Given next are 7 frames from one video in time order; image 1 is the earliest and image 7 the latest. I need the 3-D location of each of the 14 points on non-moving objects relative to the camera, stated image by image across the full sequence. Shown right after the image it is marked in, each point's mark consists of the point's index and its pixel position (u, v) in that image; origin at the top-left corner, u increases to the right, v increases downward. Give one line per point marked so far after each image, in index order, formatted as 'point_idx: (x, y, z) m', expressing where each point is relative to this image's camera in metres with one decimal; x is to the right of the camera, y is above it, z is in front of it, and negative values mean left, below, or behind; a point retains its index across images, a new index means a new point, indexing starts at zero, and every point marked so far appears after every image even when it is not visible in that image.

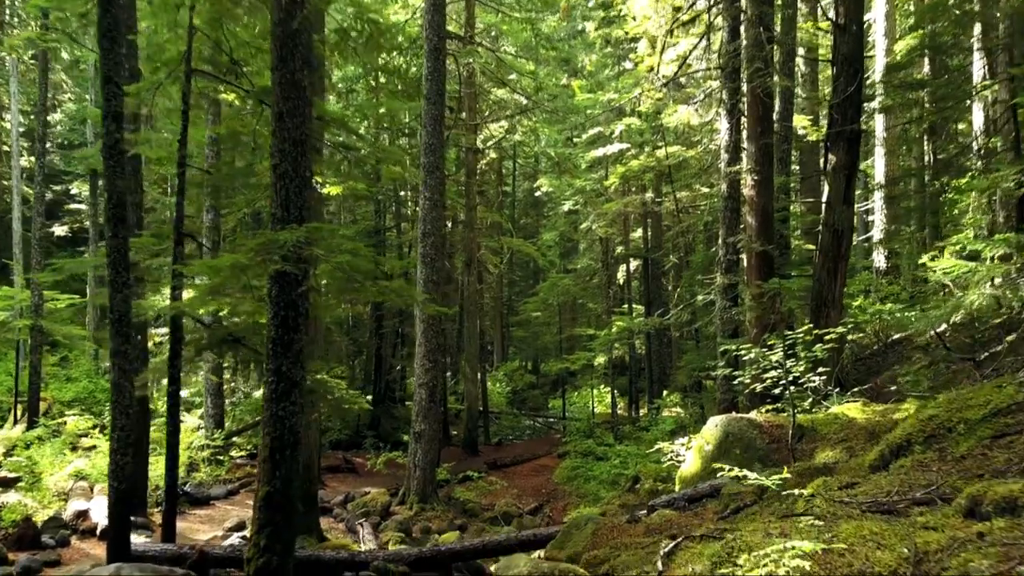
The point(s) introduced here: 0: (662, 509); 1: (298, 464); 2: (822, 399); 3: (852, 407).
0: (+1.2, -1.8, +6.2) m
1: (-1.5, -1.3, +5.6) m
2: (+3.2, -1.1, +7.9) m
3: (+3.1, -1.1, +7.1) m
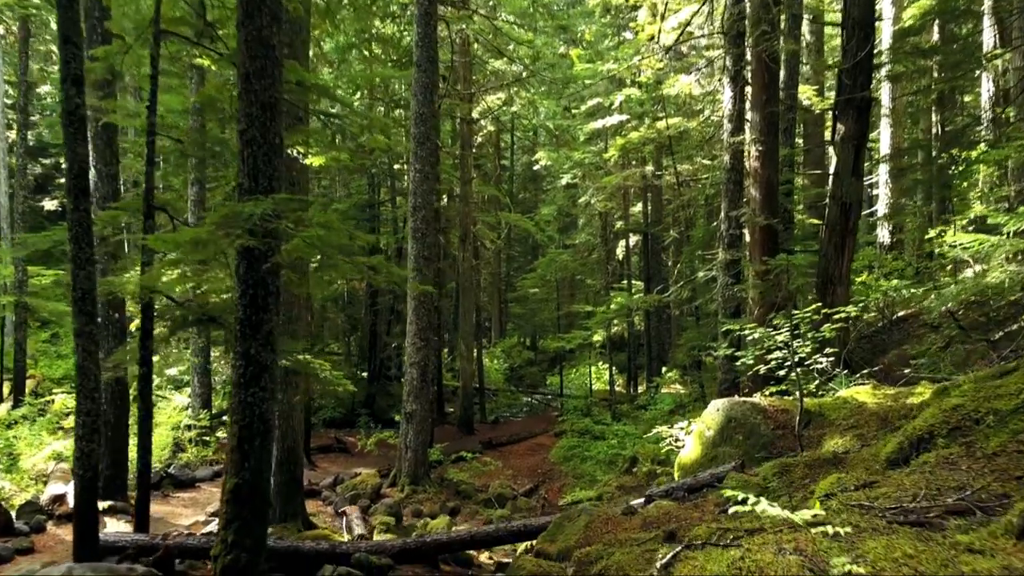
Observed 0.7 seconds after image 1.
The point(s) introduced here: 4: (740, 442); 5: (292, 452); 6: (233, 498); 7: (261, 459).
0: (+1.1, -1.6, +5.8) m
1: (-1.6, -1.1, +5.2) m
2: (+3.1, -0.9, +7.5) m
3: (+3.0, -0.9, +6.7) m
4: (+1.9, -1.3, +6.4) m
5: (-2.6, -1.9, +9.1) m
6: (-1.8, -1.4, +5.0) m
7: (-1.6, -1.1, +5.0) m
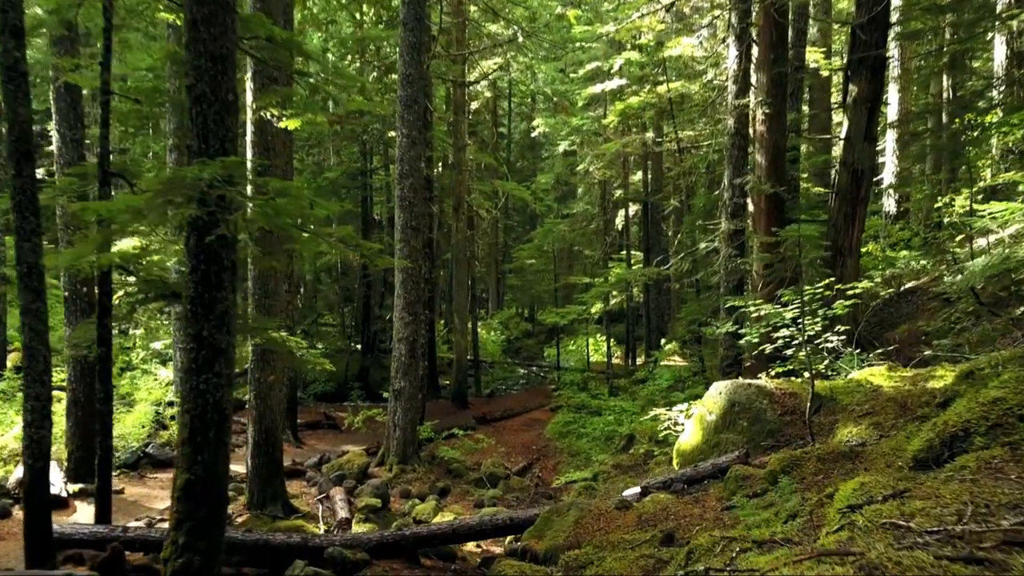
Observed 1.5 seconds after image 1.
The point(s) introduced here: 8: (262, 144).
0: (+1.0, -1.4, +5.4) m
1: (-1.7, -1.0, +4.7) m
2: (+3.0, -0.7, +7.0) m
3: (+2.9, -0.7, +6.2) m
4: (+1.8, -1.1, +5.9) m
5: (-2.7, -1.6, +8.6) m
6: (-1.9, -1.2, +4.5) m
7: (-1.7, -1.0, +4.5) m
8: (-2.7, +1.6, +8.5) m
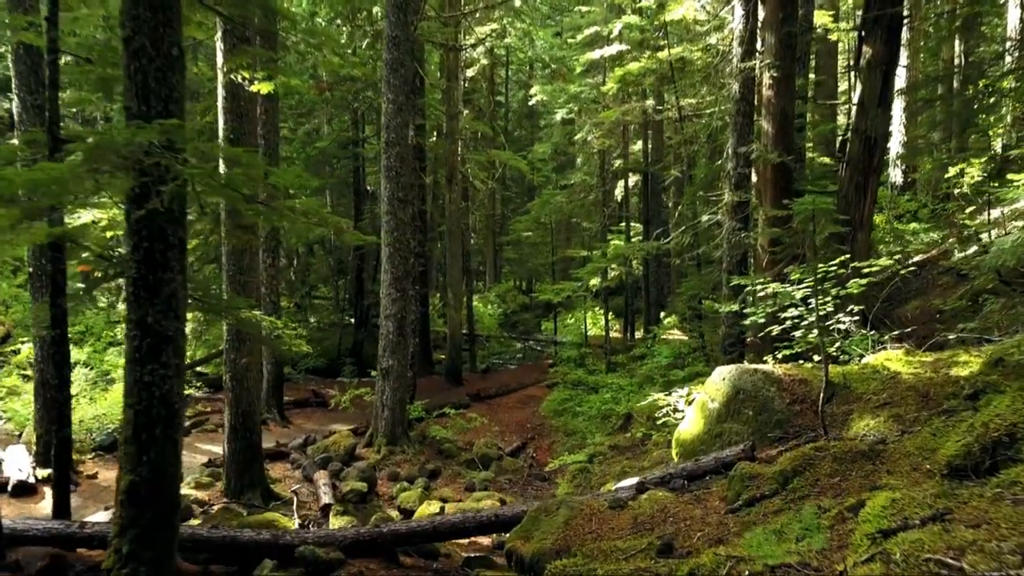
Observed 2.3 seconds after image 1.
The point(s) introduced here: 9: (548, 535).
0: (+0.9, -1.3, +4.9) m
1: (-1.8, -0.8, +4.3) m
2: (+2.9, -0.5, +6.5) m
3: (+2.8, -0.5, +5.7) m
4: (+1.7, -0.9, +5.4) m
5: (-2.8, -1.4, +8.2) m
6: (-2.0, -1.1, +4.1) m
7: (-1.8, -0.9, +4.1) m
8: (-2.8, +1.8, +8.0) m
9: (+0.2, -1.5, +4.7) m
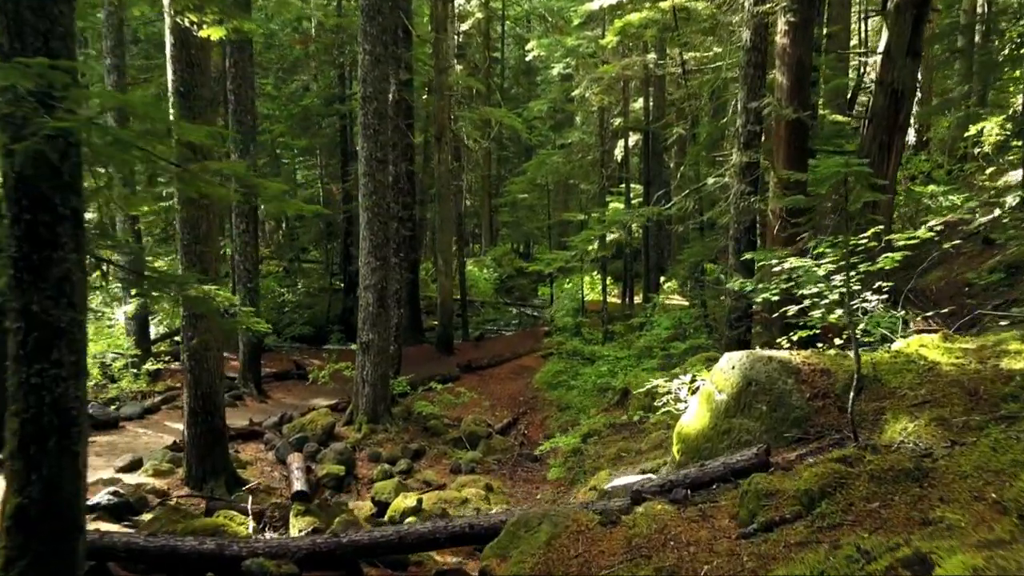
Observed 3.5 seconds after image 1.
0: (+0.8, -1.2, +4.2) m
1: (-2.0, -0.8, +3.5) m
2: (+2.7, -0.3, +5.8) m
3: (+2.7, -0.4, +5.0) m
4: (+1.5, -0.8, +4.7) m
5: (-2.9, -1.1, +7.5) m
6: (-2.2, -1.0, +3.4) m
7: (-2.0, -0.8, +3.4) m
8: (-3.0, +2.1, +7.1) m
9: (+0.1, -1.4, +4.0) m
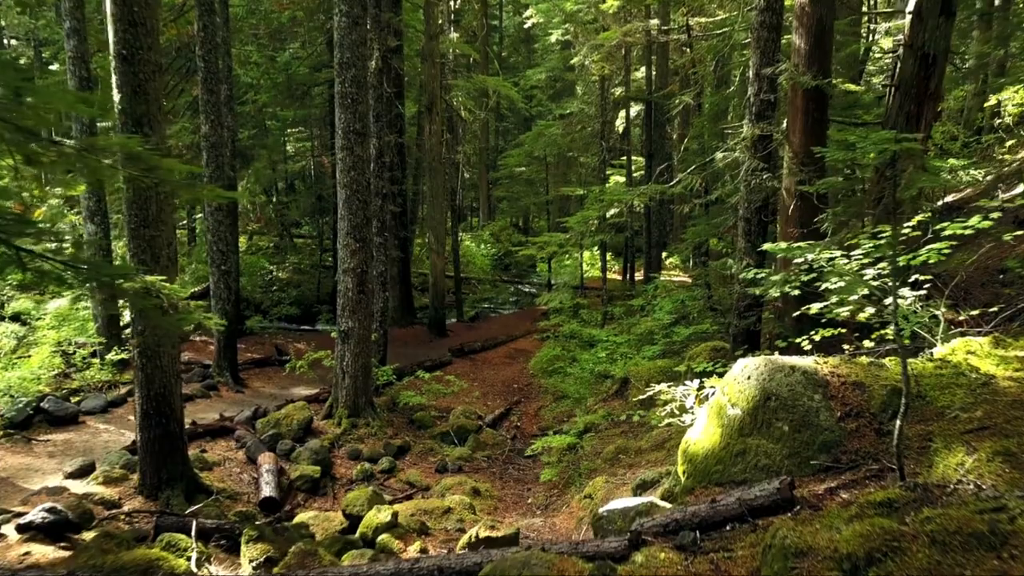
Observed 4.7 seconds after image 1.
0: (+0.6, -1.2, +3.5) m
1: (-2.1, -0.8, +2.8) m
2: (+2.6, -0.2, +5.0) m
3: (+2.5, -0.3, +4.2) m
4: (+1.4, -0.8, +4.0) m
5: (-3.1, -1.0, +6.8) m
6: (-2.3, -1.1, +2.7) m
7: (-2.1, -0.8, +2.6) m
8: (-3.1, +2.2, +6.3) m
9: (0.0, -1.4, +3.3) m
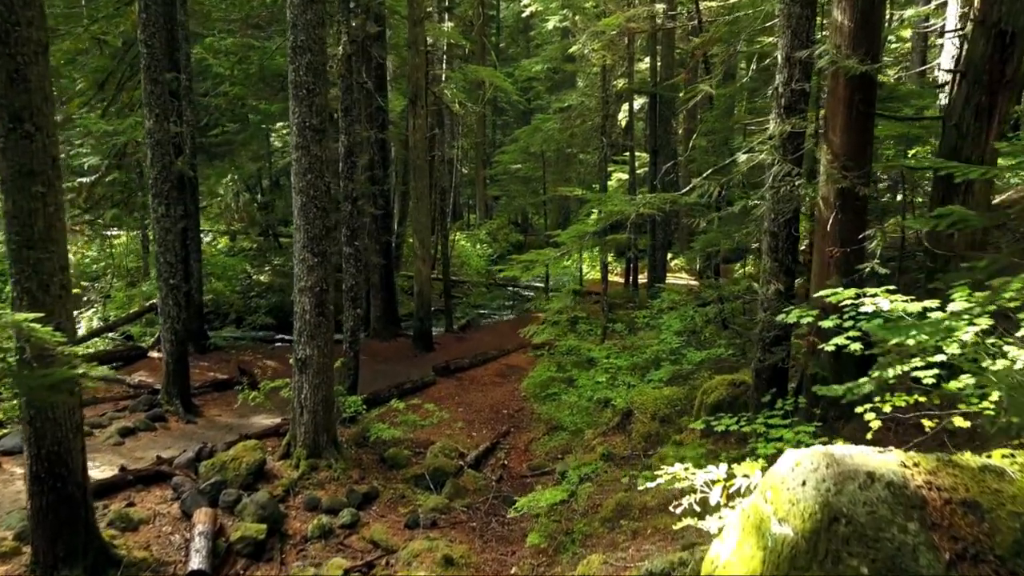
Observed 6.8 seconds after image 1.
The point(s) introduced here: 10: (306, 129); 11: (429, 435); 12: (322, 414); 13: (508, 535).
0: (+0.5, -1.5, +2.2) m
1: (-2.3, -1.1, +1.5) m
2: (+2.4, -0.5, +3.7) m
3: (+2.4, -0.6, +2.9) m
4: (+1.2, -1.0, +2.7) m
5: (-3.2, -1.2, +5.5) m
6: (-2.5, -1.4, +1.4) m
7: (-2.3, -1.1, +1.4) m
8: (-3.3, +1.9, +5.0) m
9: (-0.2, -1.7, +2.0) m
10: (-2.0, +1.6, +7.8) m
11: (-1.0, -1.9, +9.9) m
12: (-2.0, -1.4, +8.5) m
13: (0.0, -2.3, +7.3) m
